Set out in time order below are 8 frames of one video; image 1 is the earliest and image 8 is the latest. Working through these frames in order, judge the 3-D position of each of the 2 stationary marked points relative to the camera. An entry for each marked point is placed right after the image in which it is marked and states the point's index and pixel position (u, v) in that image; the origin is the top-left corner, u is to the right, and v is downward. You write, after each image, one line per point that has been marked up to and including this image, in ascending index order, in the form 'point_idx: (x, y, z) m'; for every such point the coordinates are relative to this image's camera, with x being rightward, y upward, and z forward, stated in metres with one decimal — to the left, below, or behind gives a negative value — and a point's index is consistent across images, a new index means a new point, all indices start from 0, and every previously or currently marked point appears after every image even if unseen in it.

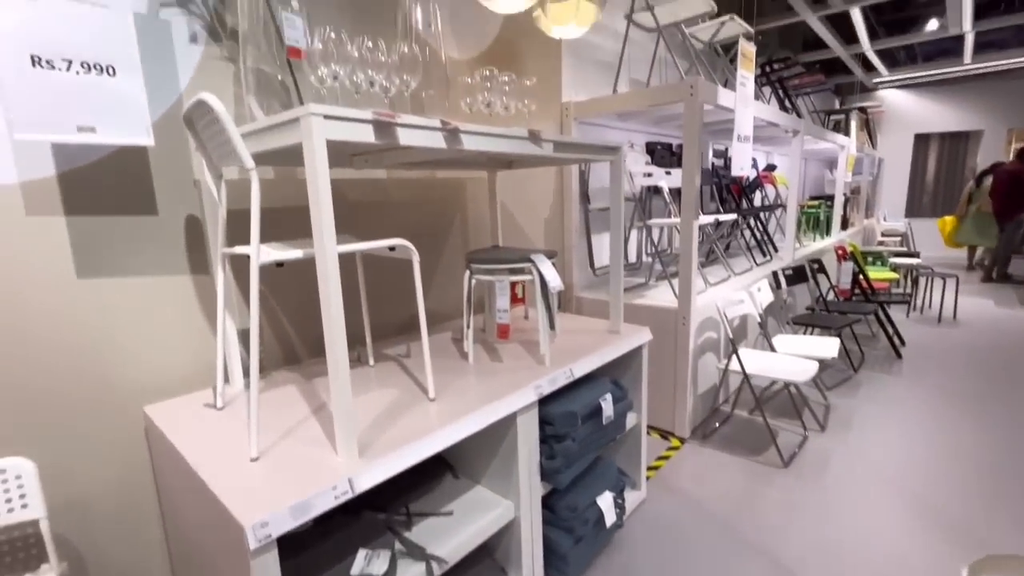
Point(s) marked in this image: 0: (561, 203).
0: (+0.3, +0.5, +3.1) m
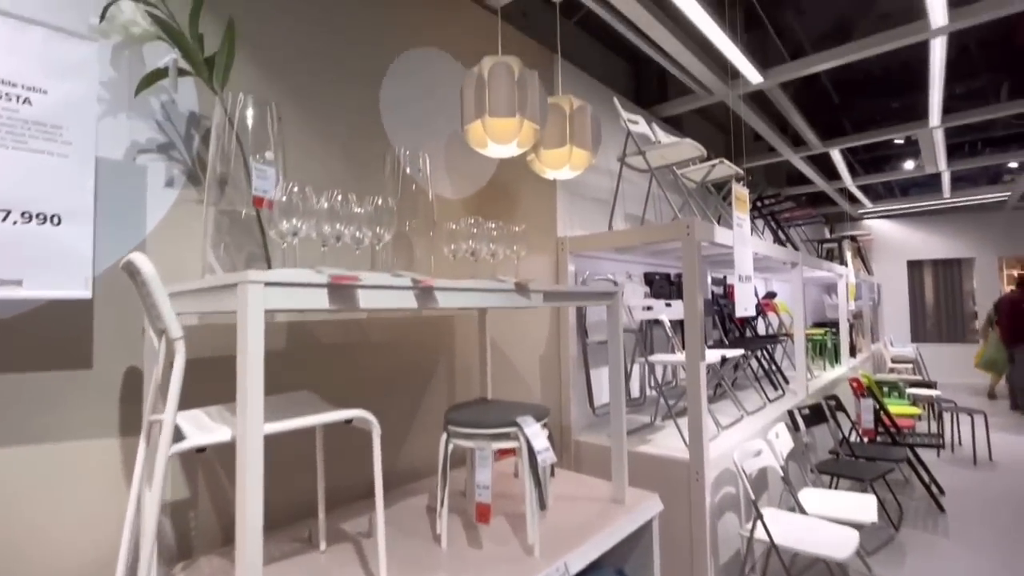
0: (+0.3, -0.3, +2.9) m
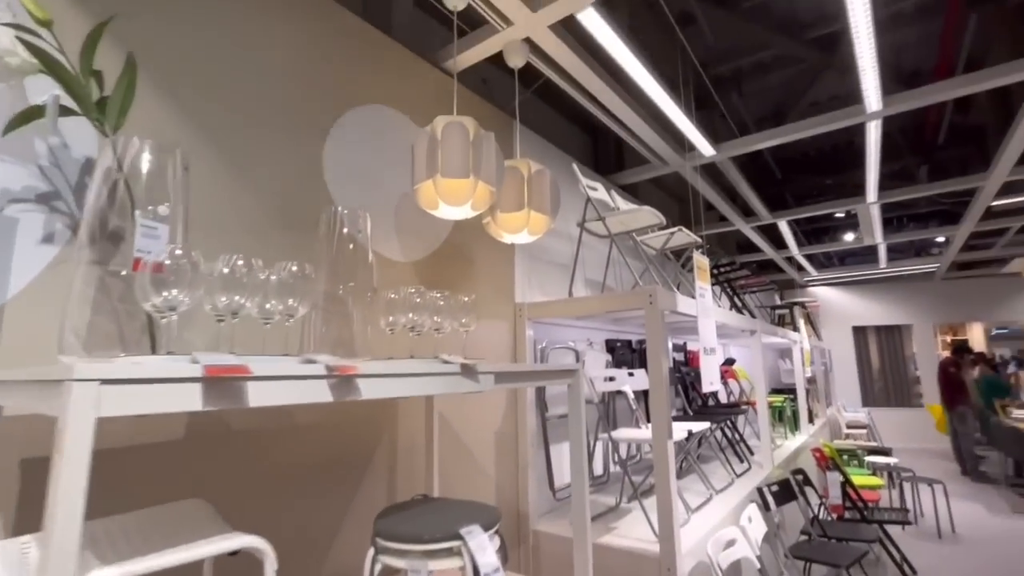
0: (0.0, -0.7, +2.7) m
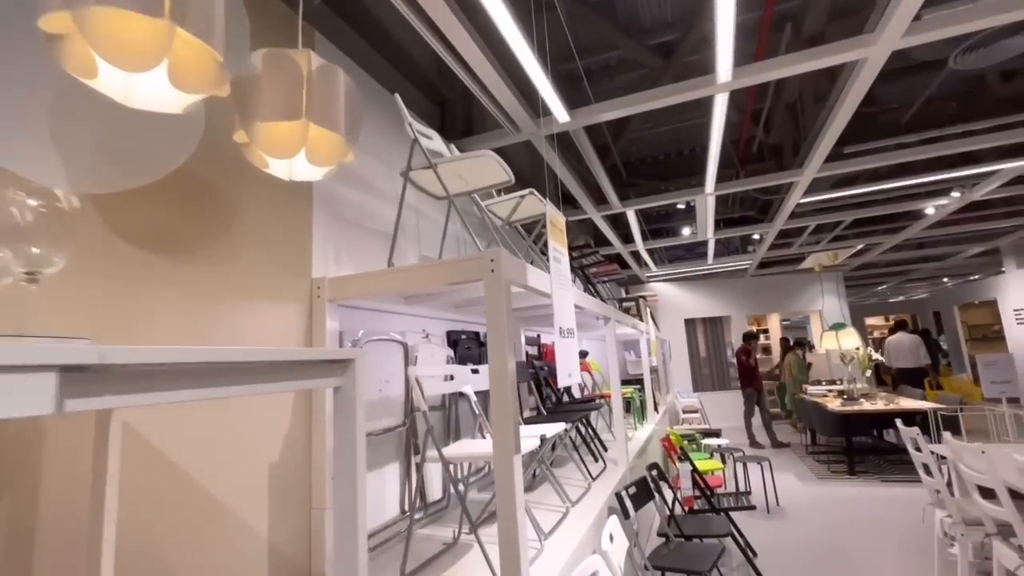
0: (-0.8, -0.6, +1.9) m
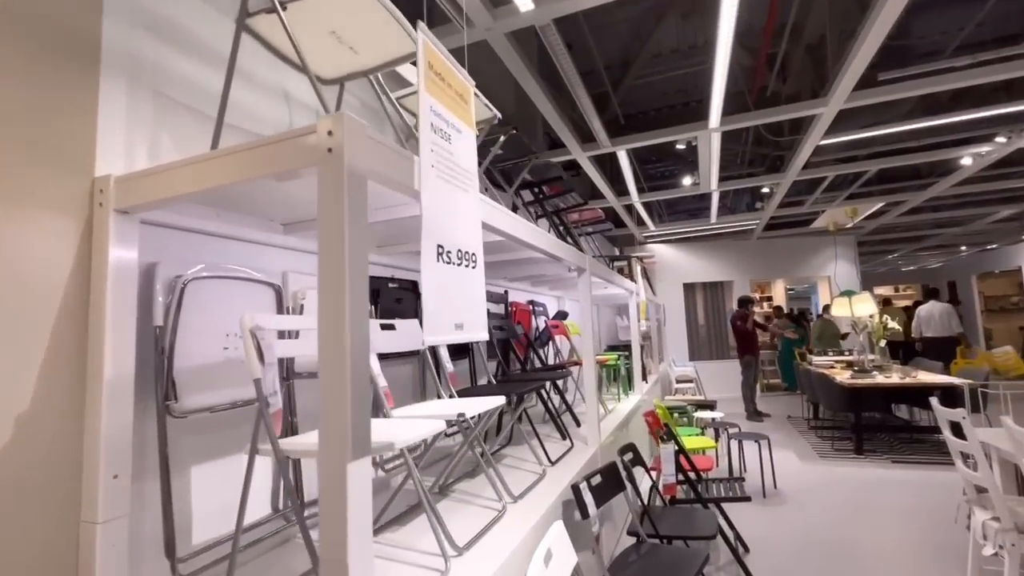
0: (-1.1, -0.3, +1.2) m
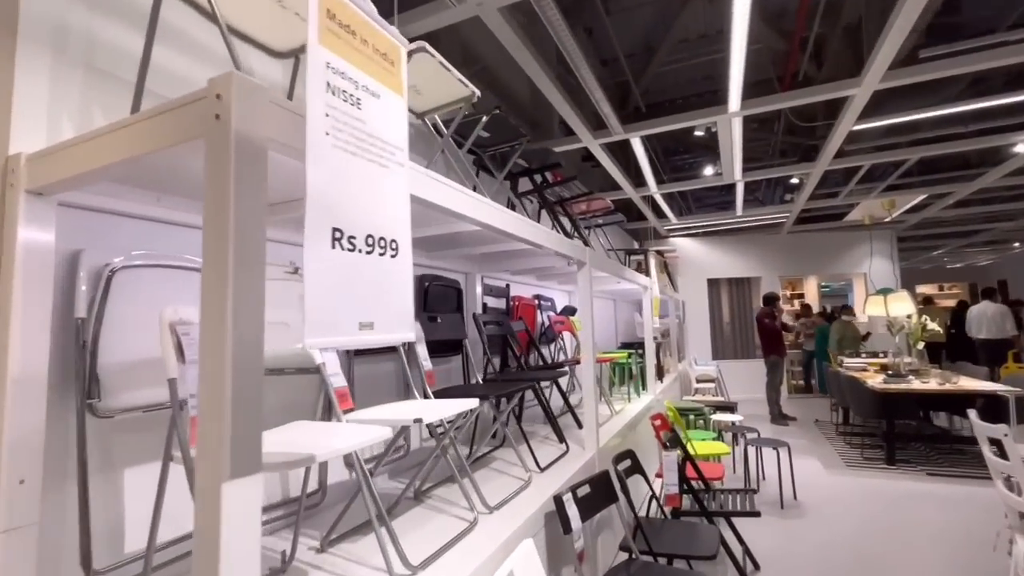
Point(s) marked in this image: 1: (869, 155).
0: (-1.3, -0.3, +1.1) m
1: (+4.2, +1.6, +5.6) m
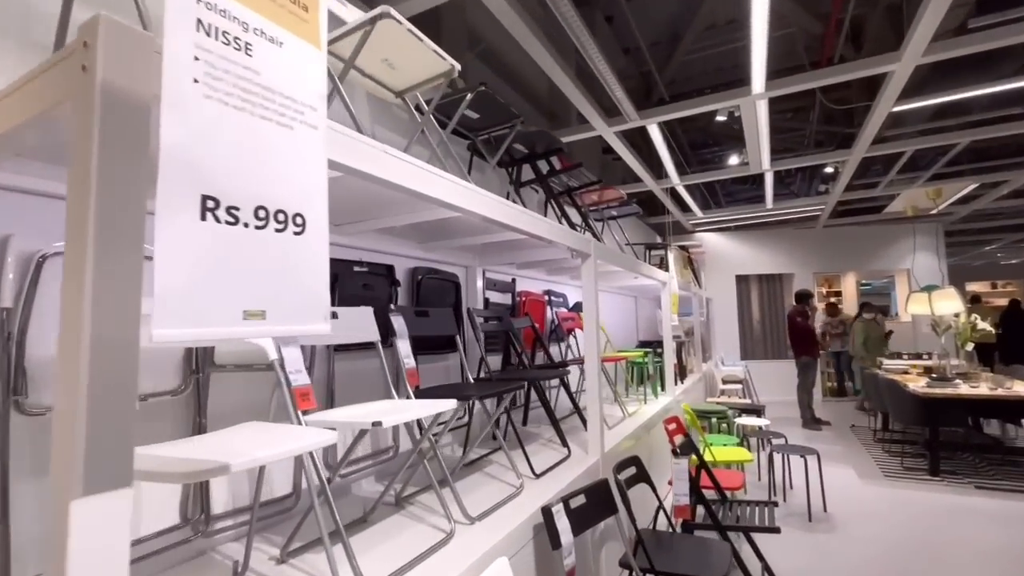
0: (-1.4, -0.3, +1.0) m
1: (+4.3, +1.6, +5.2) m
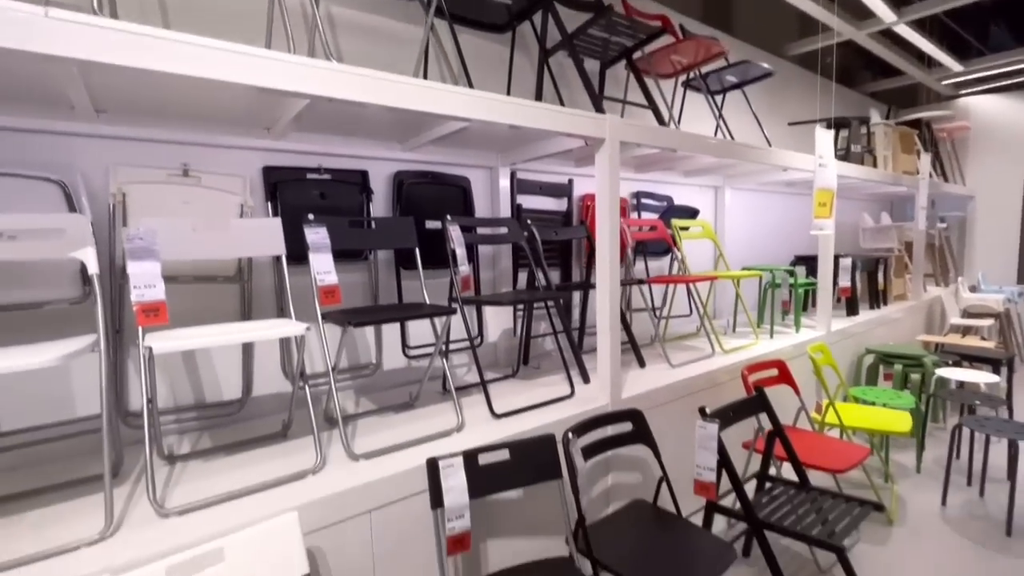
0: (-2.0, 0.0, +1.3) m
1: (+4.8, +2.3, +2.3) m
